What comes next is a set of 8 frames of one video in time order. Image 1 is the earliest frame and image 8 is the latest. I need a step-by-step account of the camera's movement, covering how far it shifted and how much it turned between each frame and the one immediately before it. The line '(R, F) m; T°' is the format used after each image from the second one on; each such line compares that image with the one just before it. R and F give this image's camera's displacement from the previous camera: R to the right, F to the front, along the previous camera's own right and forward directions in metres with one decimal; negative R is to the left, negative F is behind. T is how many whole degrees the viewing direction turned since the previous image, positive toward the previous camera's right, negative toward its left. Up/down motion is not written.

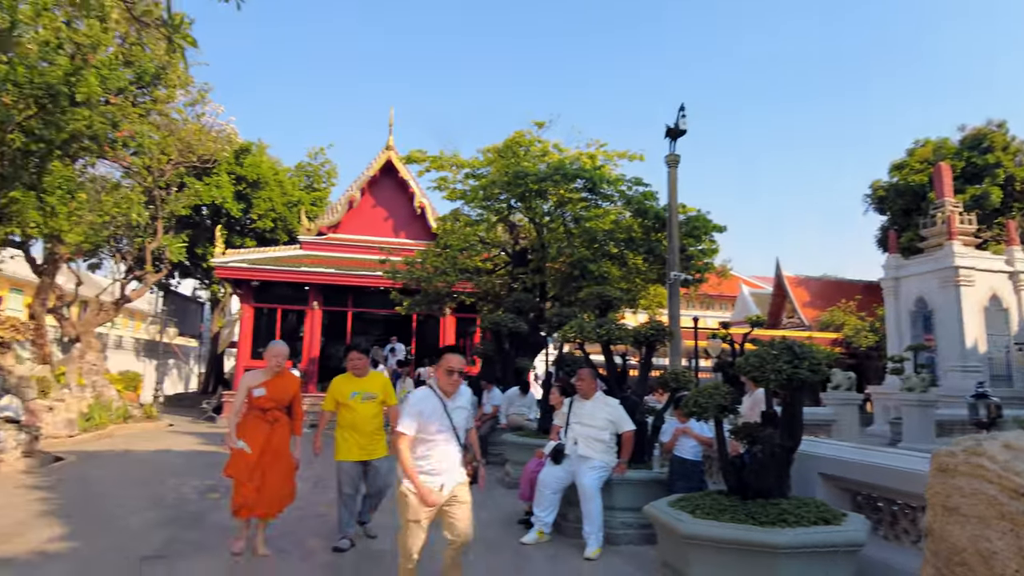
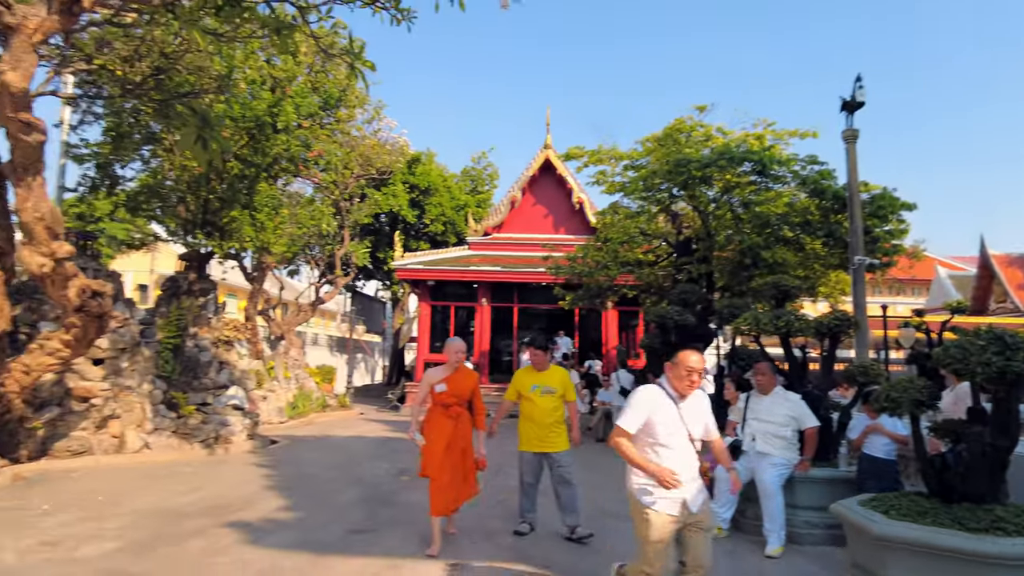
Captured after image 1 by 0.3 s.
(0.0, -0.1) m; -14°
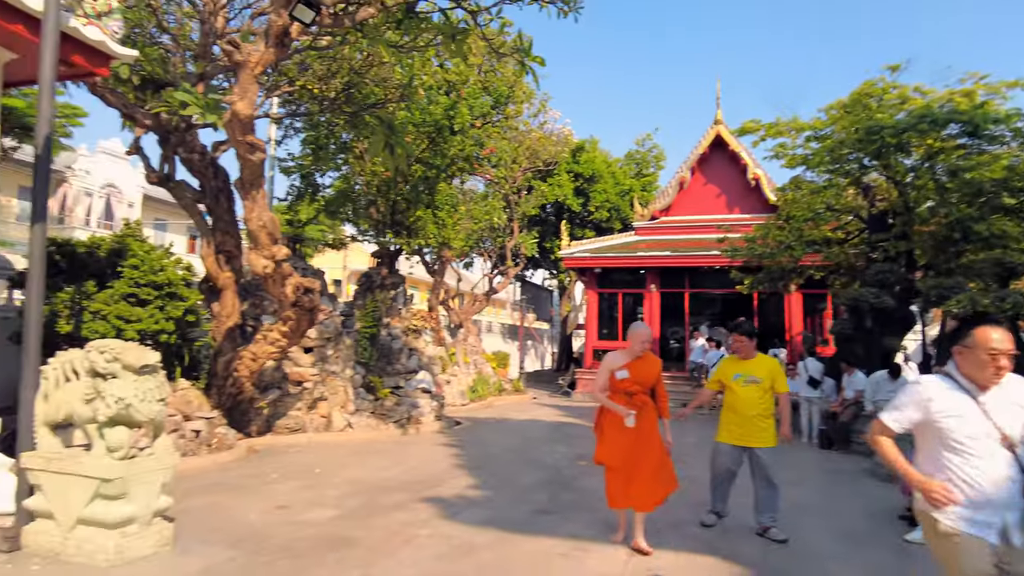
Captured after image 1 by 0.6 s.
(-0.1, -0.1) m; -14°
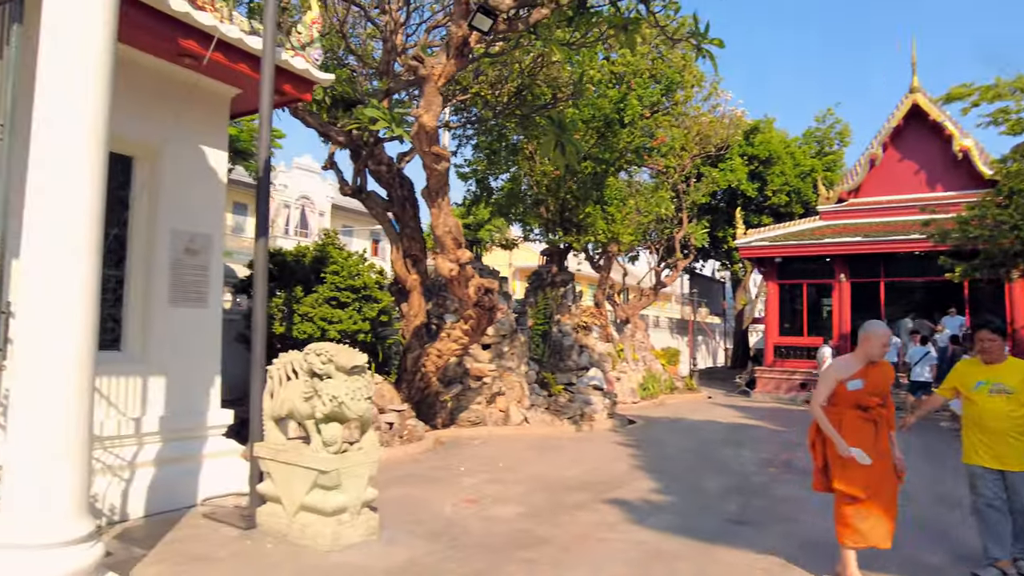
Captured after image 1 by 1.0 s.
(-0.2, +0.1) m; -14°
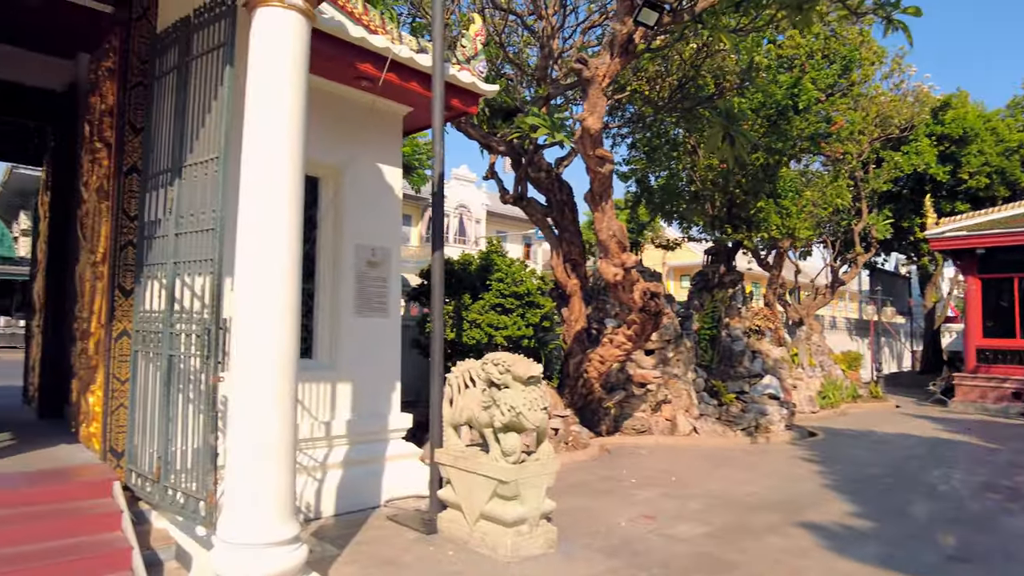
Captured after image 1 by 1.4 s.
(-0.2, +0.1) m; -13°
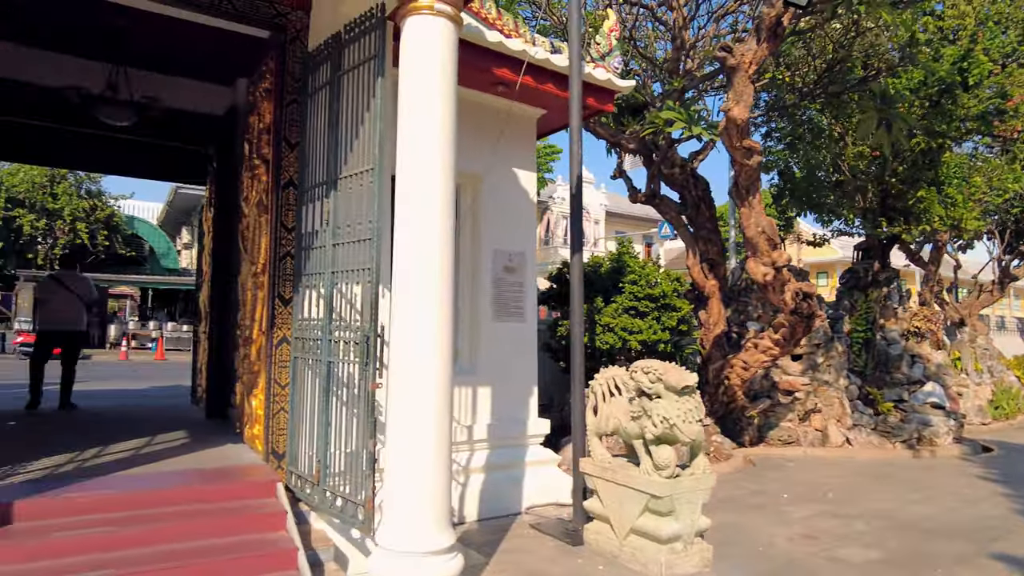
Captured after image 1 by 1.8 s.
(-0.2, +0.1) m; -10°
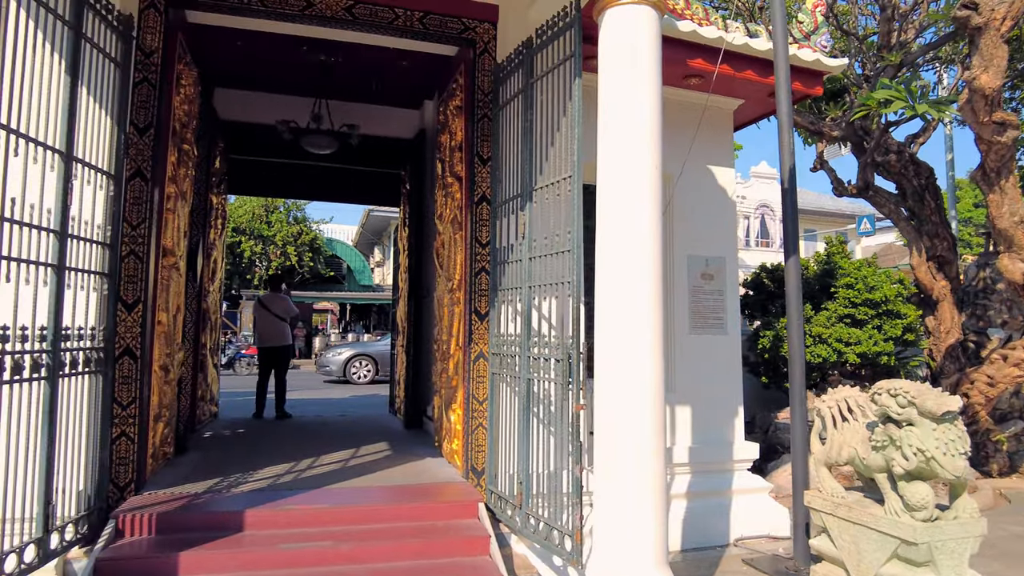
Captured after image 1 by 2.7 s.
(-0.2, +0.3) m; -15°
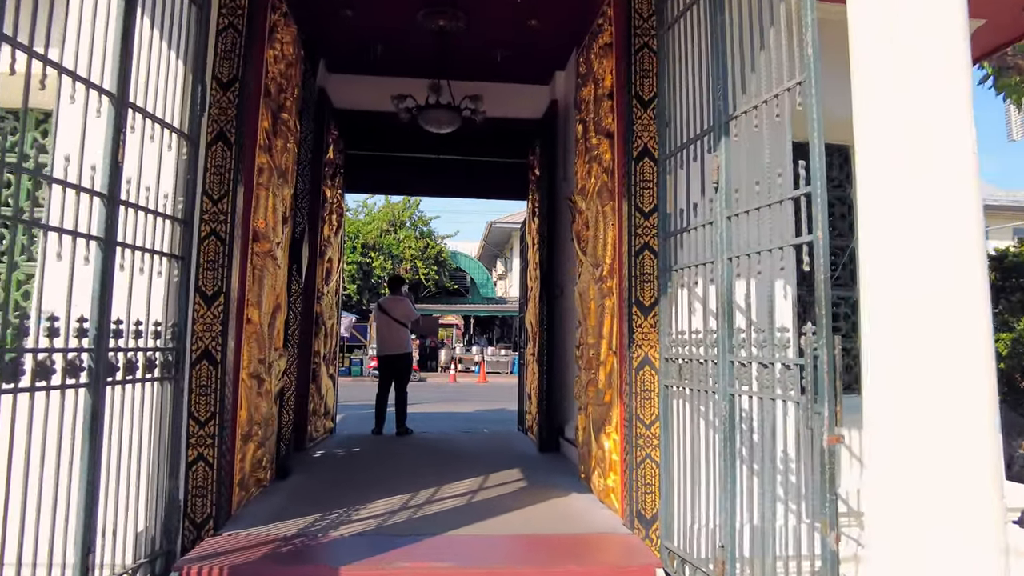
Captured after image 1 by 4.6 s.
(-0.3, +1.1) m; -10°
